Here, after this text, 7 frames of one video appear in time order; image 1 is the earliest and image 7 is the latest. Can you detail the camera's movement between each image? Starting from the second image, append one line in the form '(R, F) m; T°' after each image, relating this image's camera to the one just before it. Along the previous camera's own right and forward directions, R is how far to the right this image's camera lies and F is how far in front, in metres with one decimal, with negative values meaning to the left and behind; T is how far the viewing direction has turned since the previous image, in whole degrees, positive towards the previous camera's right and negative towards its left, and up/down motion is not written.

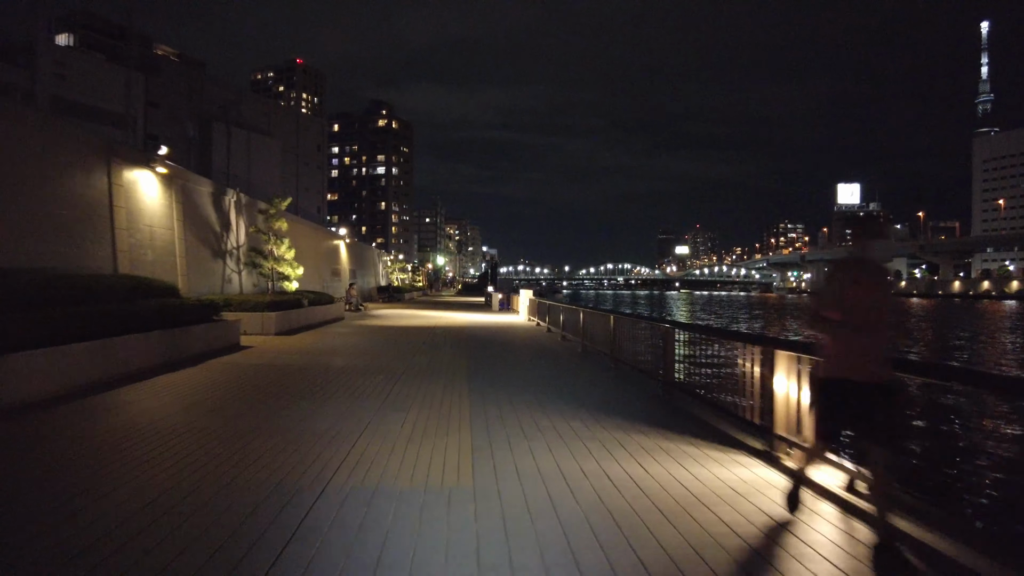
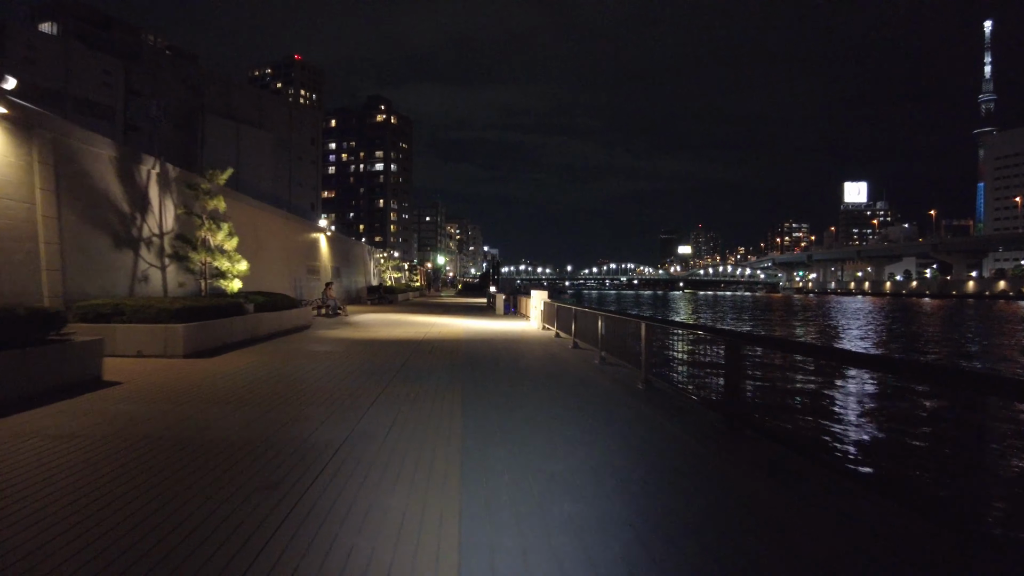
(-0.2, +2.9) m; 0°
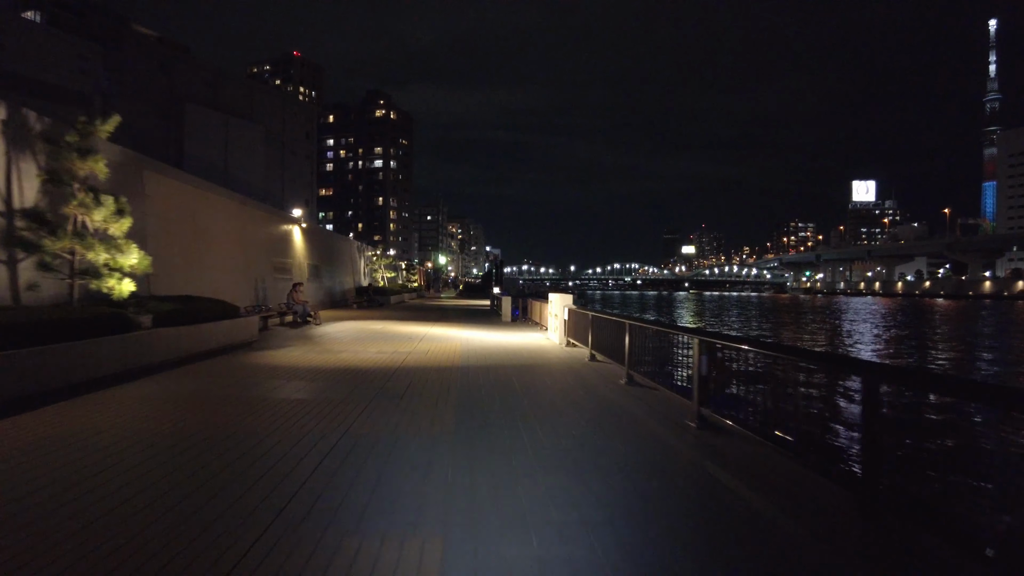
(-0.2, +2.9) m; 0°
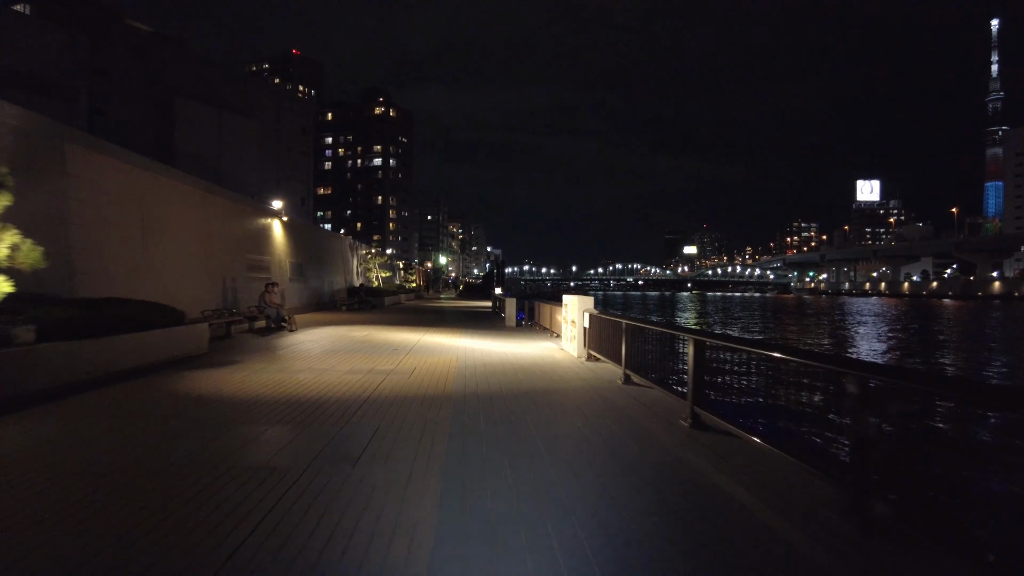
(-0.1, +1.6) m; 0°
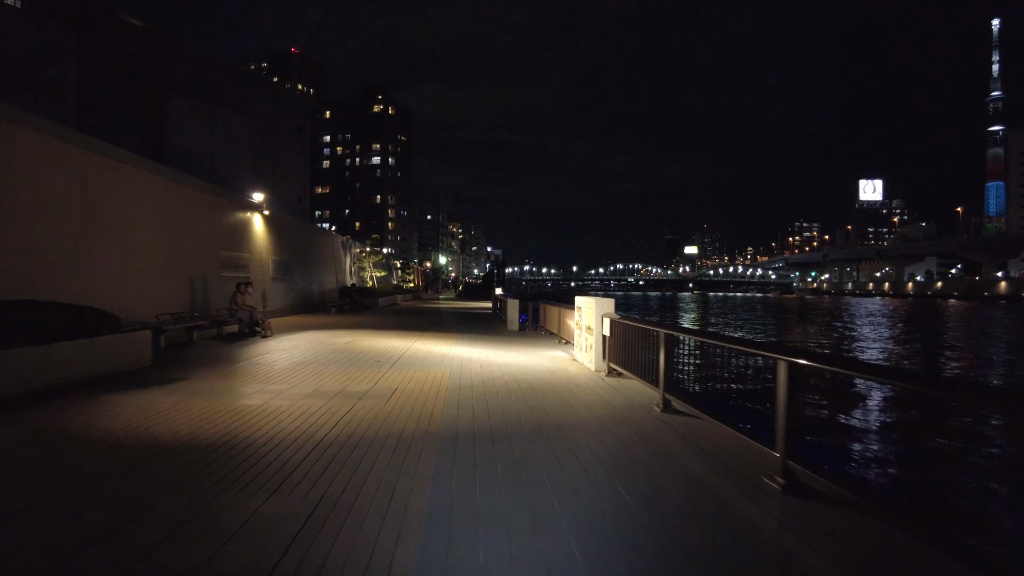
(0.0, +1.2) m; 0°
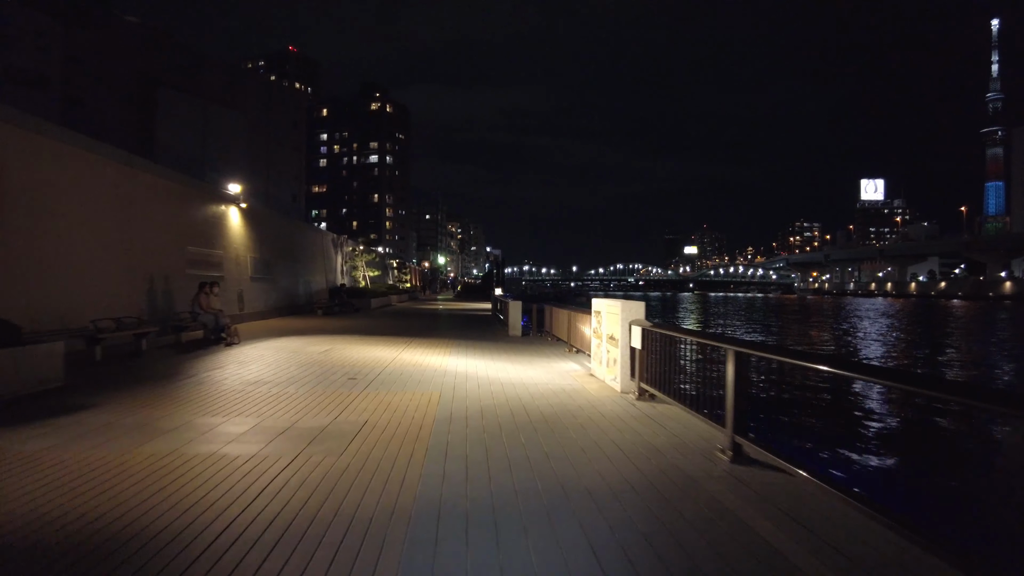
(0.0, +1.2) m; 0°
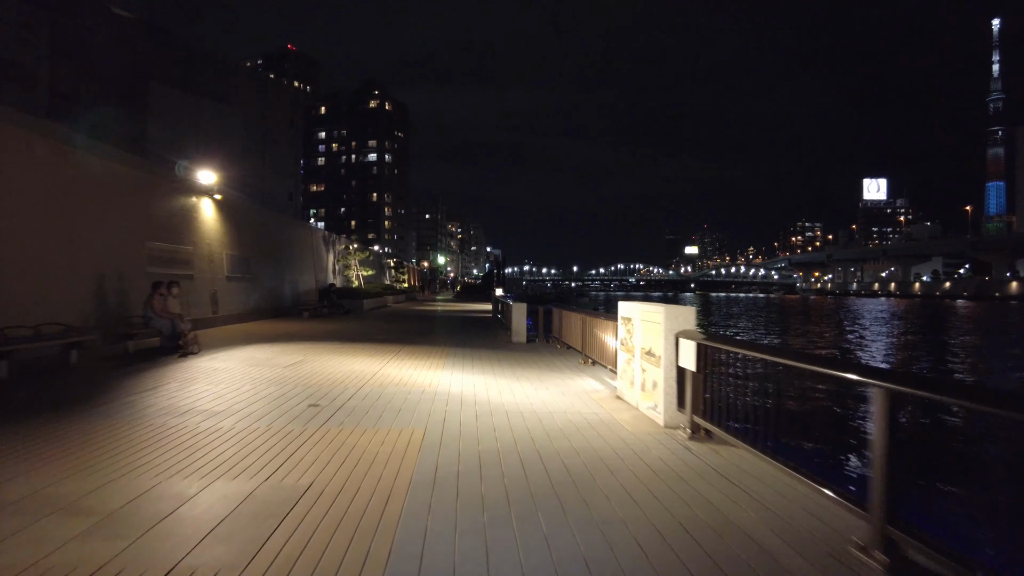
(-0.1, +1.2) m; 0°
